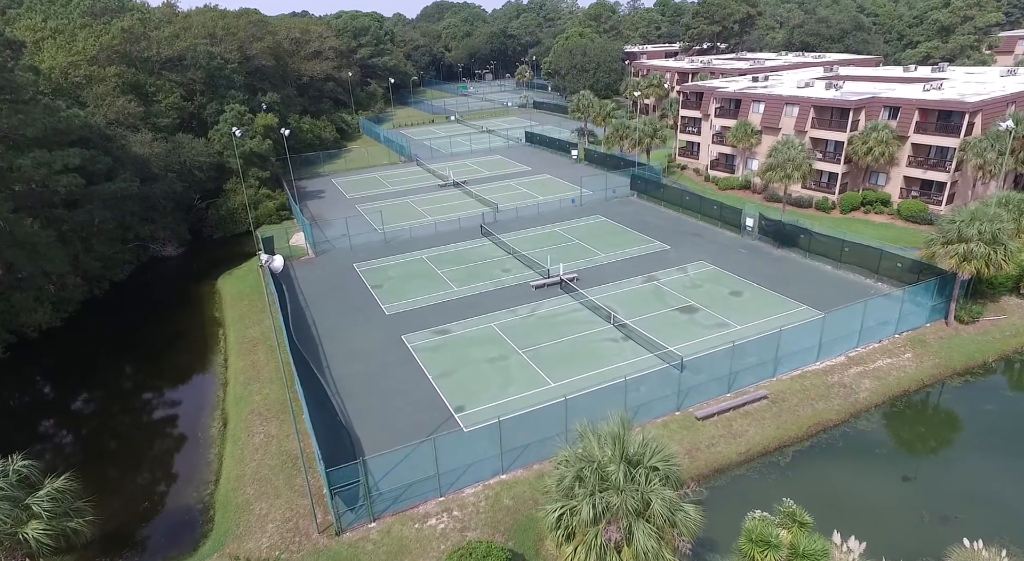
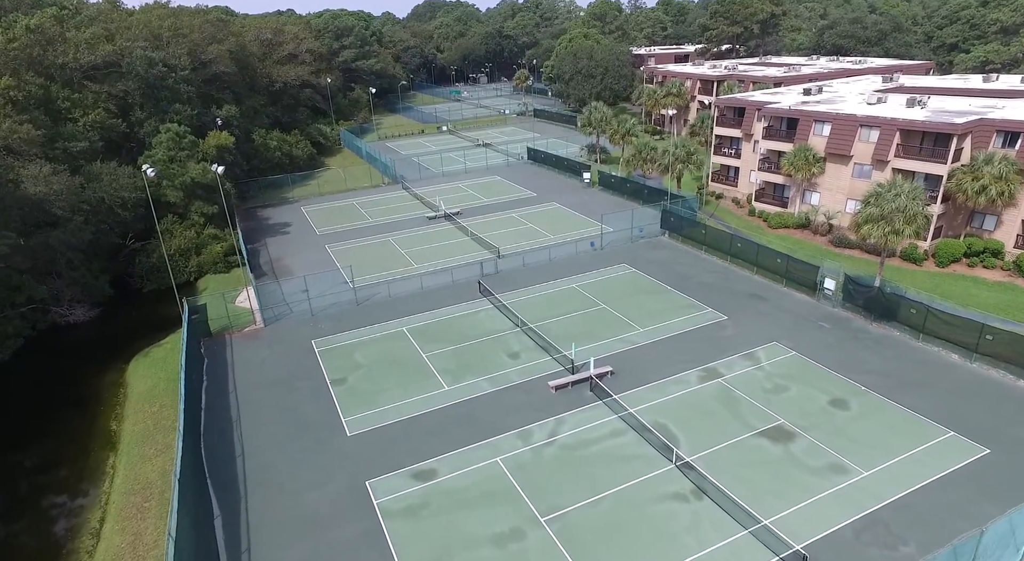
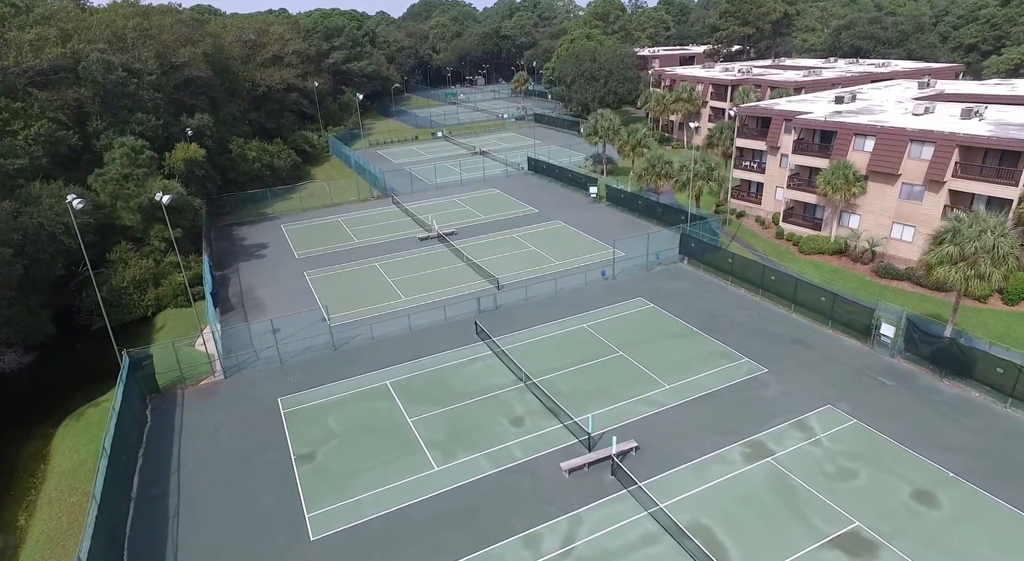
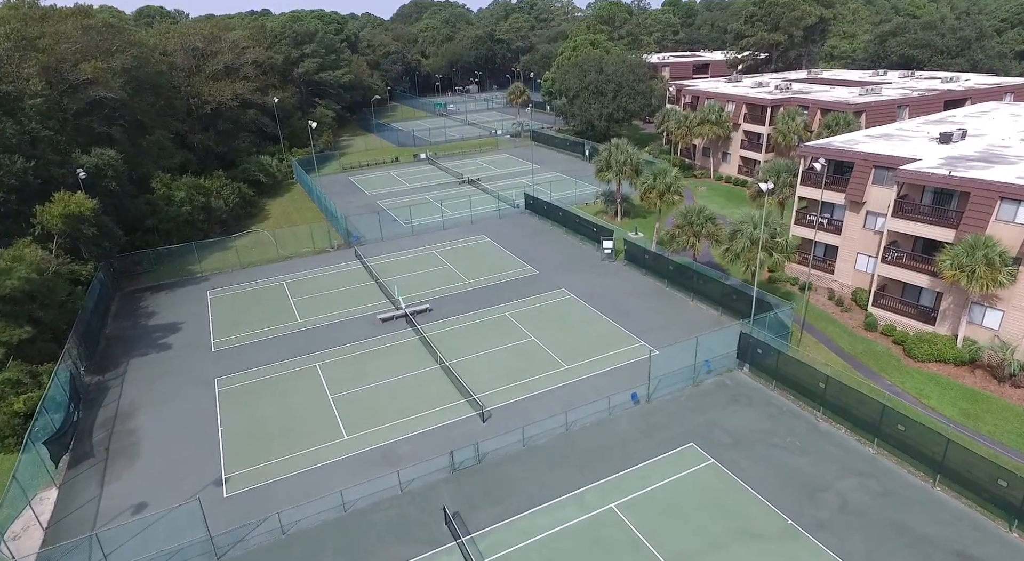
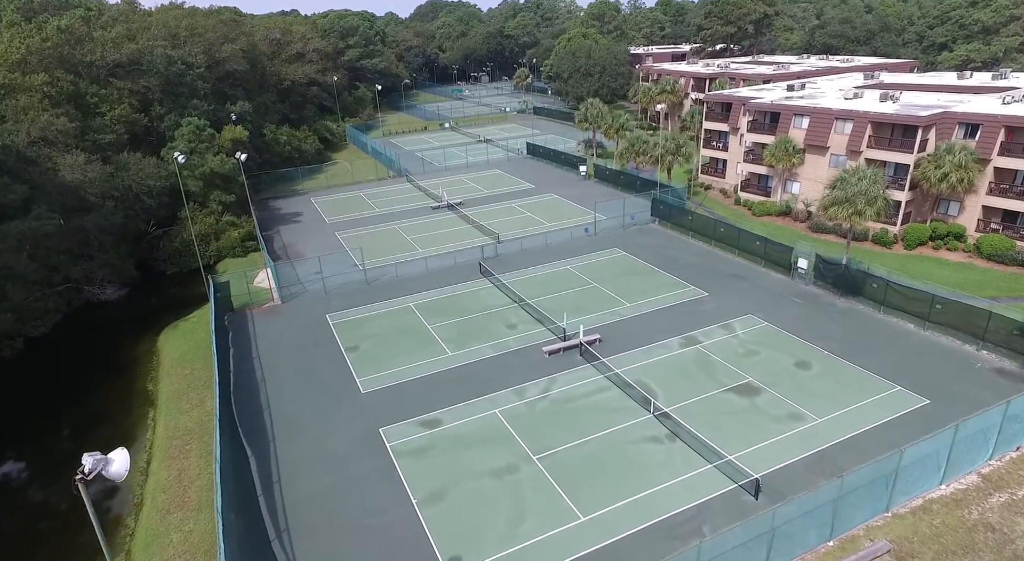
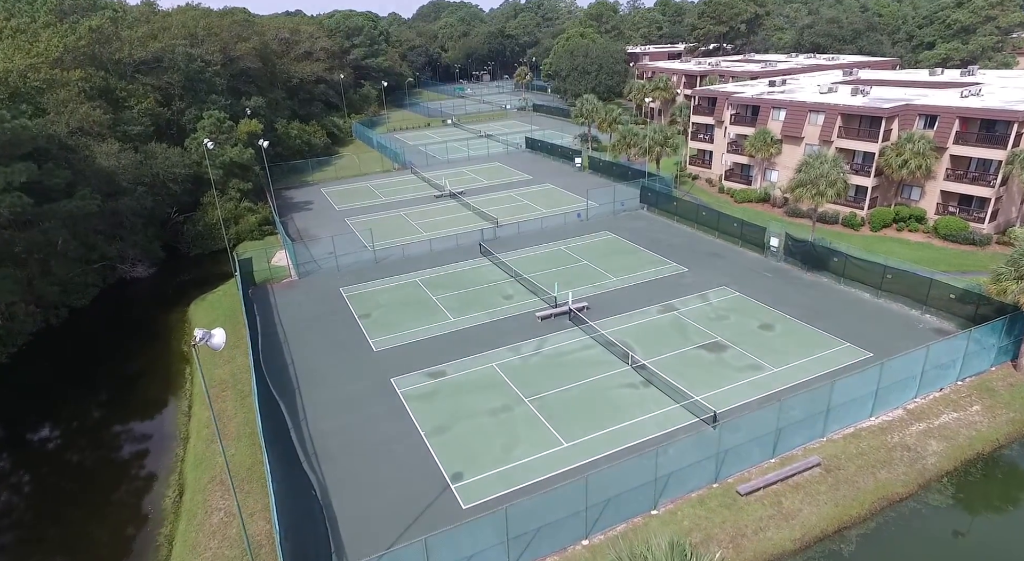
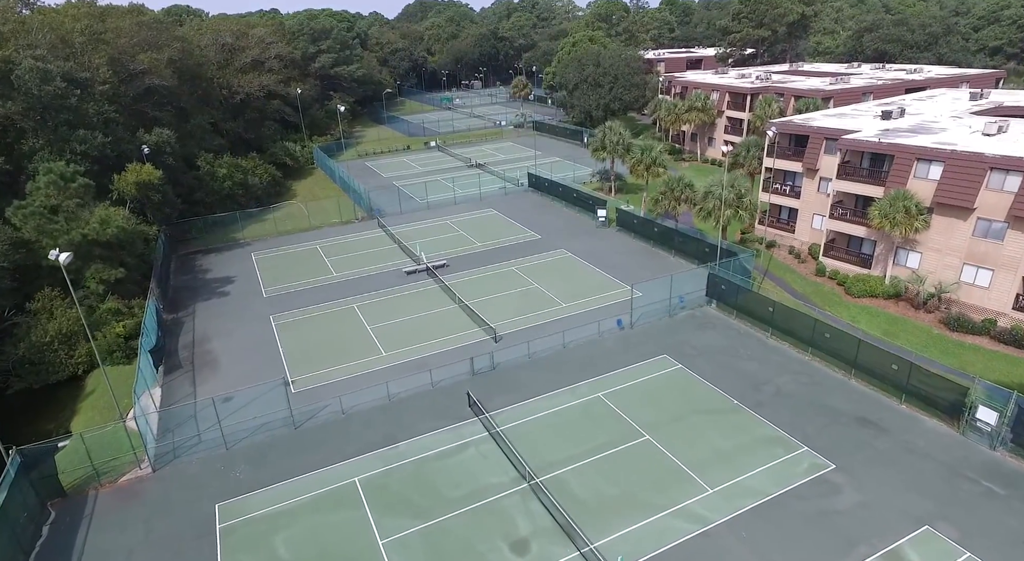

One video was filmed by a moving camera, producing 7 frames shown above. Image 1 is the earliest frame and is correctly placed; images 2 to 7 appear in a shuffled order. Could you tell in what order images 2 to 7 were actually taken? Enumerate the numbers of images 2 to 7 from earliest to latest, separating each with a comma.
6, 5, 2, 3, 7, 4
